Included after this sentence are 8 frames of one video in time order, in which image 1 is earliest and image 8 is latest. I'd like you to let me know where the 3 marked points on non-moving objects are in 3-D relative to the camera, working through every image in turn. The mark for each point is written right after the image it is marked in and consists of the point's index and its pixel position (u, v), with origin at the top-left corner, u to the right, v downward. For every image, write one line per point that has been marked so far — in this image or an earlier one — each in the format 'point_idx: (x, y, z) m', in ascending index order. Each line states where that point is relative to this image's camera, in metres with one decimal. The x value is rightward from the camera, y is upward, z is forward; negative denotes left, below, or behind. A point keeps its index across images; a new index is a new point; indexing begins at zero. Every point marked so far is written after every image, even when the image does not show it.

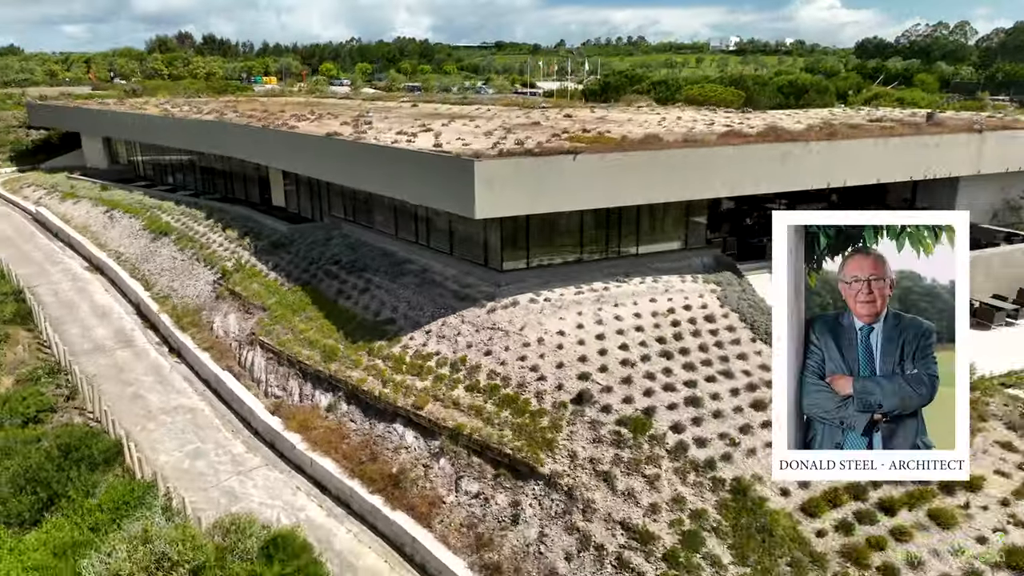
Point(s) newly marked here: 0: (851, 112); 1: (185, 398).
0: (+7.0, +3.7, +14.7) m
1: (-4.8, -1.2, +9.7) m
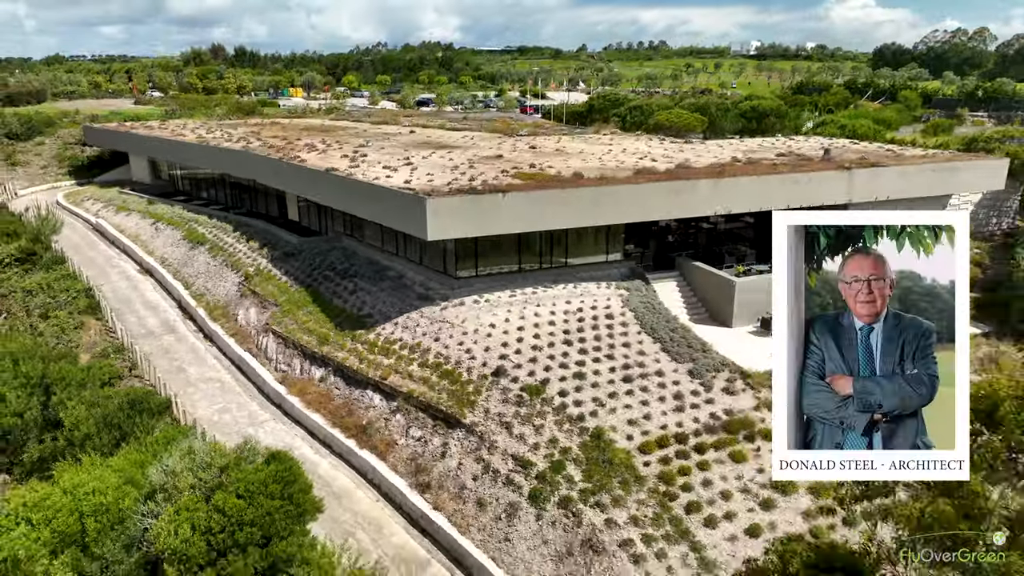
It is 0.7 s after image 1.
0: (+6.3, +3.6, +17.4) m
1: (-5.7, -1.2, +12.9) m
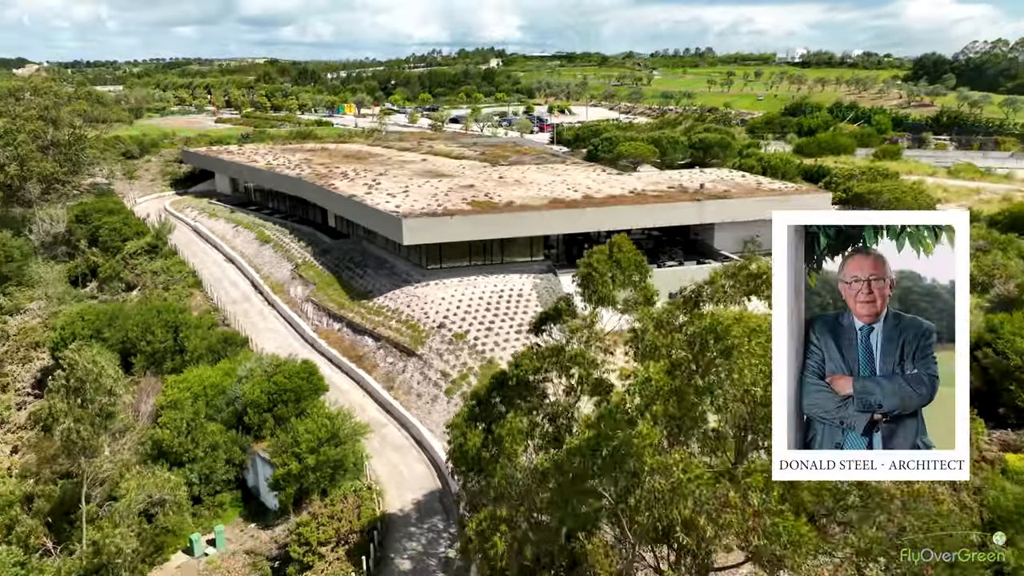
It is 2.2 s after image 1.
0: (+5.3, +3.8, +23.9) m
1: (-7.1, -0.7, +20.3) m
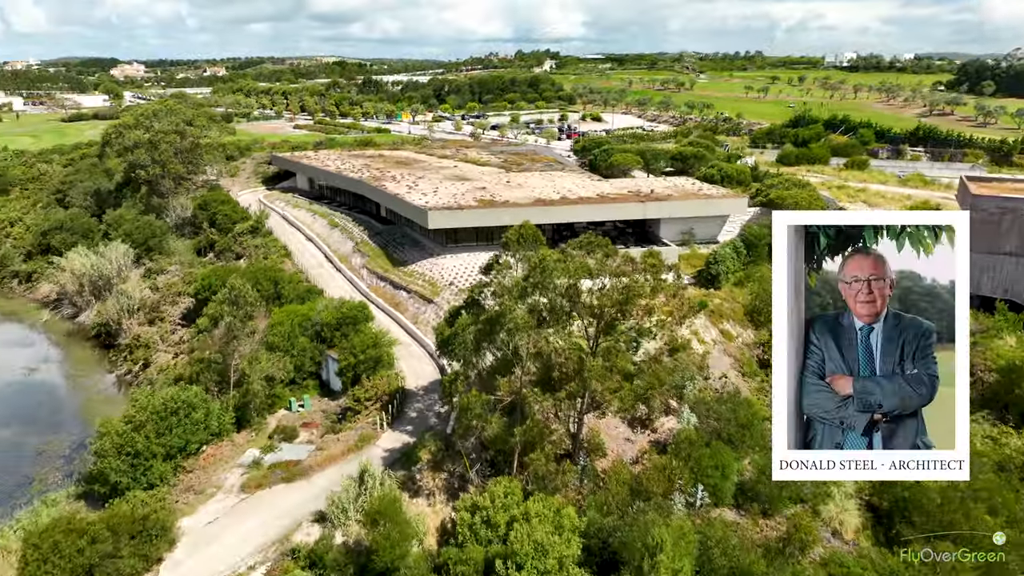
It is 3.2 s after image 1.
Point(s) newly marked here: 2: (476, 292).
0: (+5.5, +4.7, +31.6) m
1: (-7.3, +0.5, +29.0) m
2: (-1.0, -0.1, +18.4) m
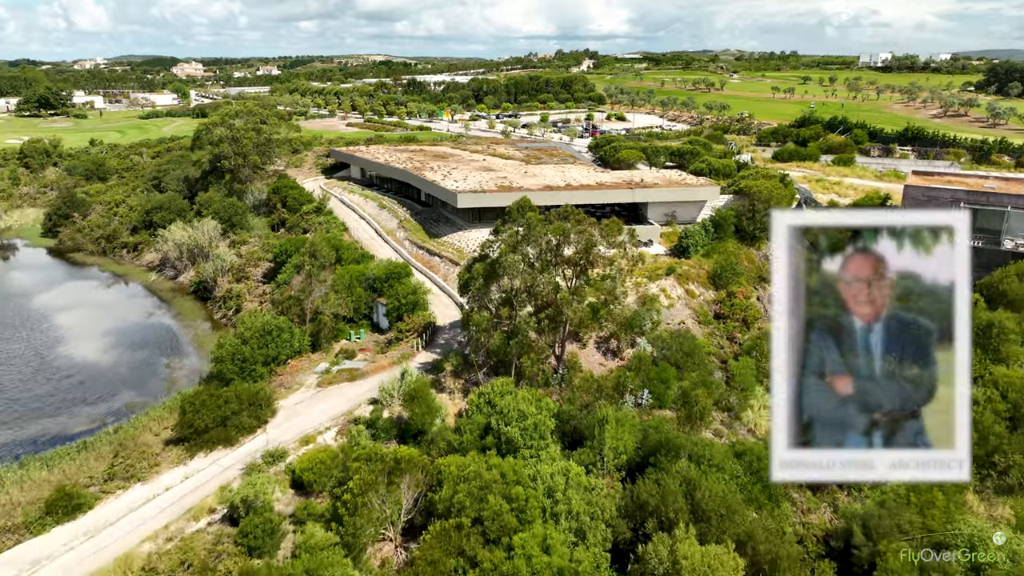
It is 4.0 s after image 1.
0: (+6.4, +6.1, +38.0) m
1: (-6.6, +2.2, +36.2) m
2: (-0.9, +1.4, +25.2) m
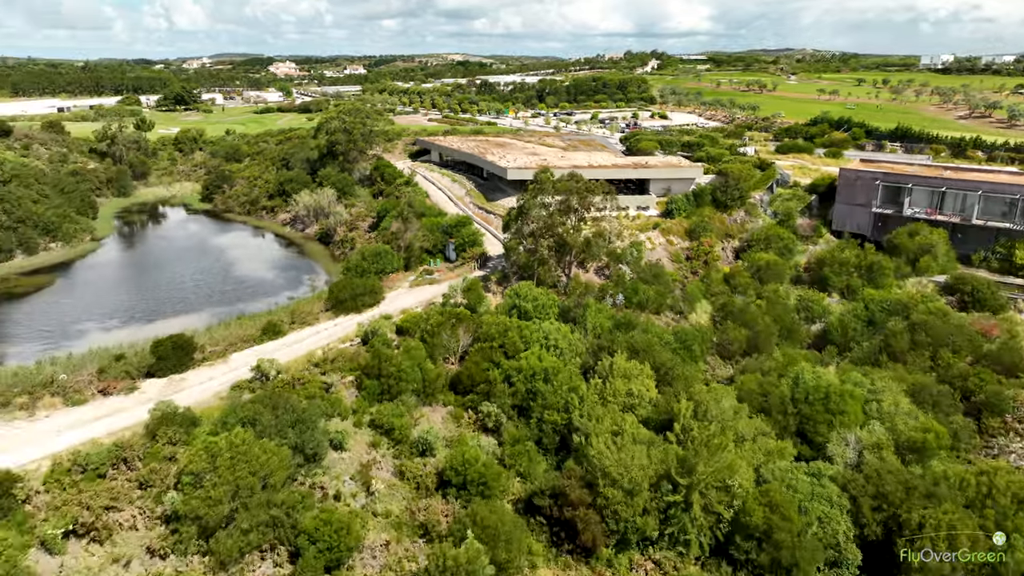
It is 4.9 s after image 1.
0: (+9.1, +9.2, +50.3) m
1: (-4.1, +5.7, +49.8) m
2: (+0.5, +4.8, +38.3) m
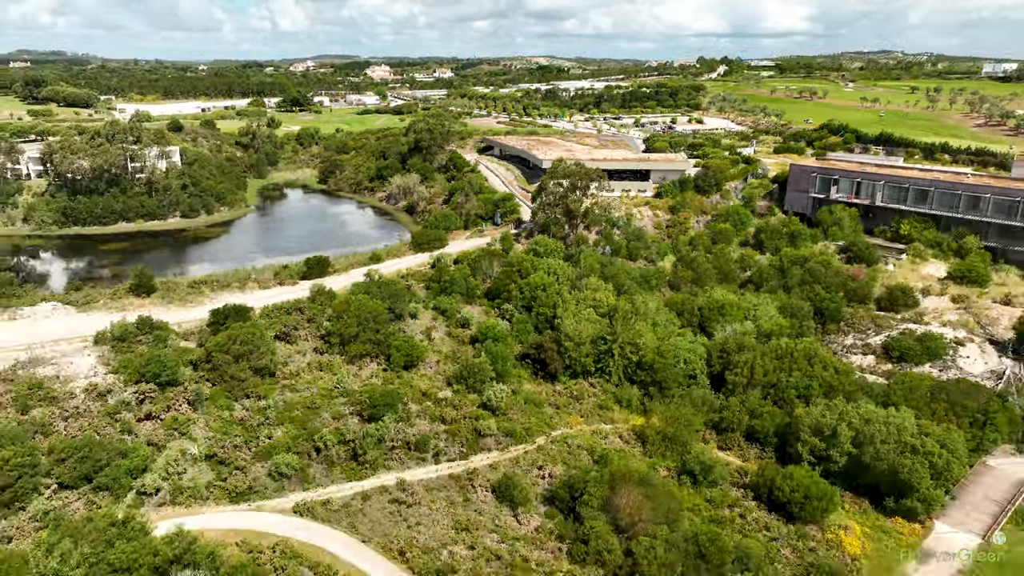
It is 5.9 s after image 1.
0: (+12.7, +12.5, +66.1) m
1: (-0.6, +9.5, +67.1) m
2: (+2.6, +8.4, +55.2) m
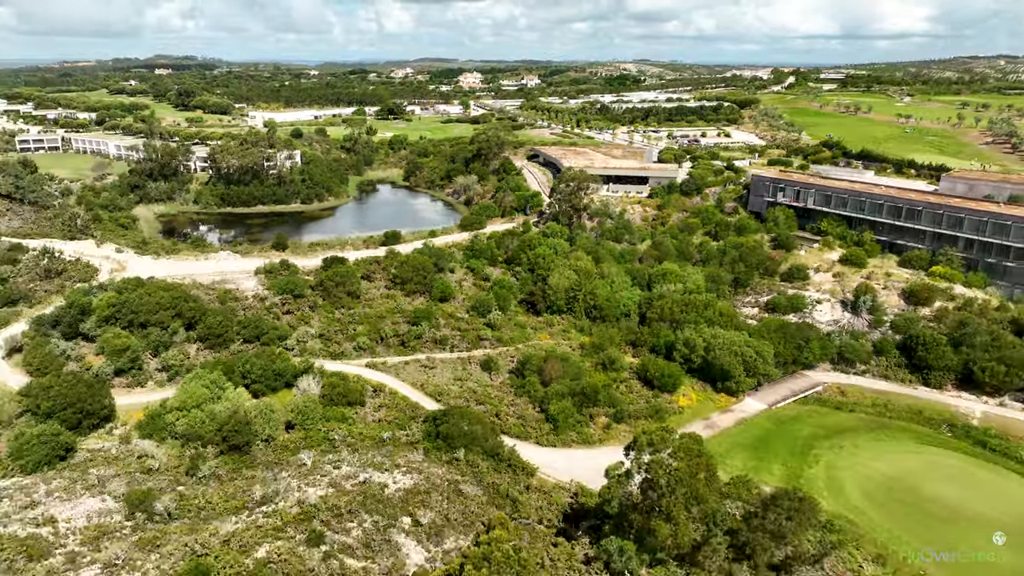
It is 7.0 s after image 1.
0: (+16.7, +14.9, +84.5) m
1: (+3.5, +12.4, +87.1) m
2: (+5.0, +11.3, +74.9) m
